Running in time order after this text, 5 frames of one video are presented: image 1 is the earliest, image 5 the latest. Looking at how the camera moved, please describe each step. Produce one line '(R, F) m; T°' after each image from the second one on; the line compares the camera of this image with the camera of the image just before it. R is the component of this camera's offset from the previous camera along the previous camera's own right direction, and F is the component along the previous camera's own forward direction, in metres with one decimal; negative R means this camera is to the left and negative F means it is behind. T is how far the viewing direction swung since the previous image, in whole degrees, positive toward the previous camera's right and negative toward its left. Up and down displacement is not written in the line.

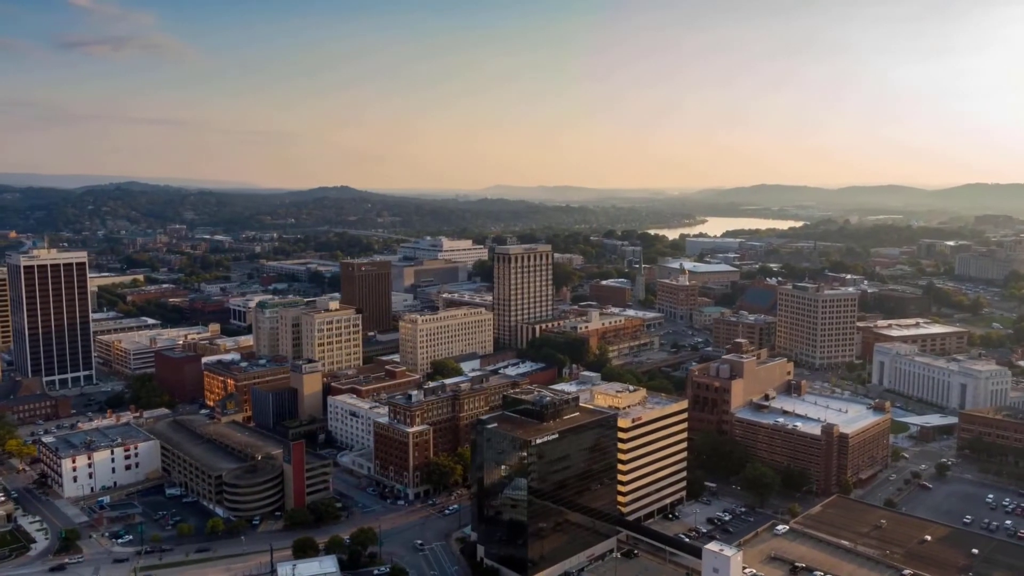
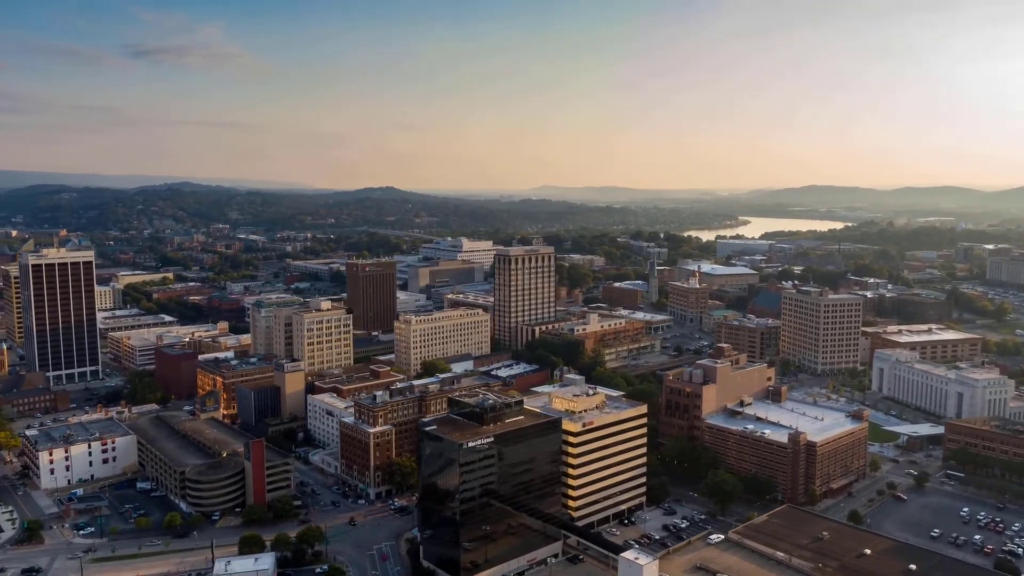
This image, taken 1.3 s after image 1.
(+4.7, +0.3) m; -3°
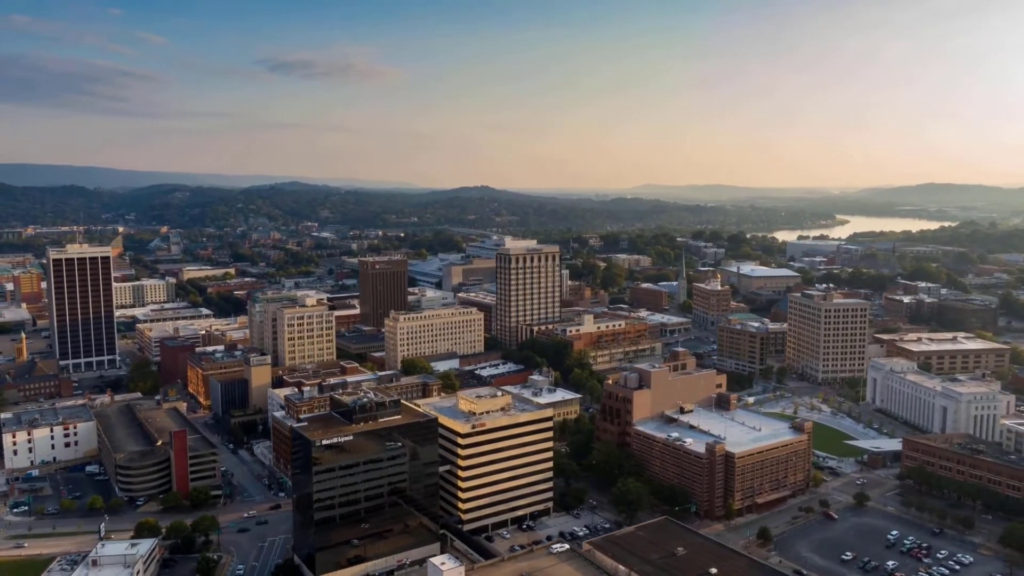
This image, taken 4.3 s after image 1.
(+10.1, +1.0) m; -7°
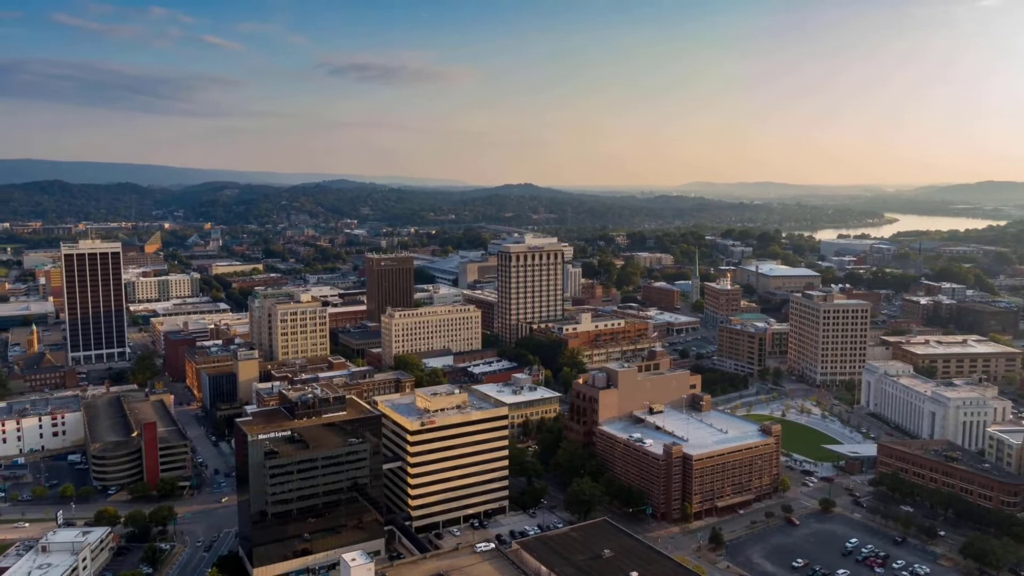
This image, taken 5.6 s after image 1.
(+4.7, +0.3) m; -3°
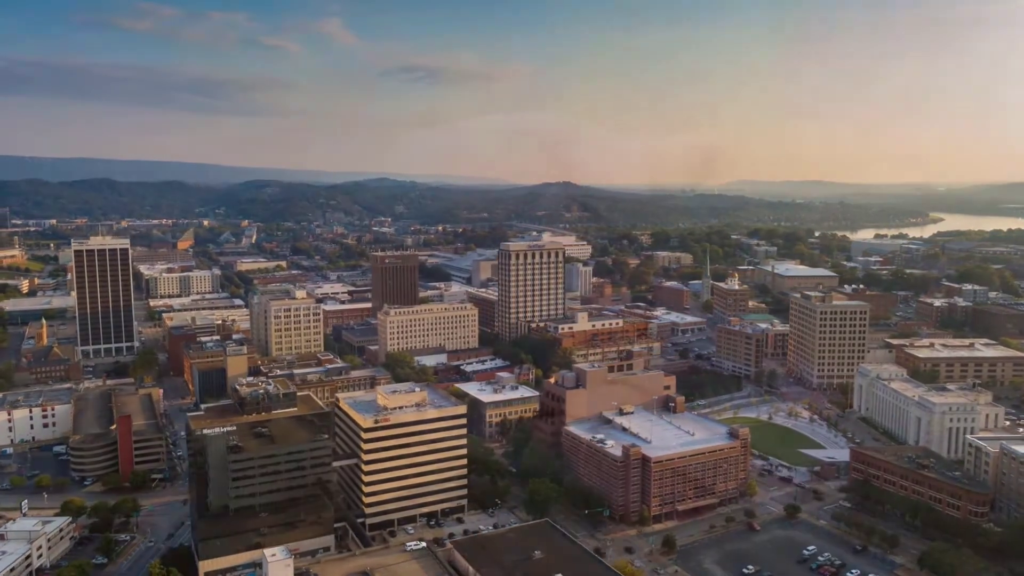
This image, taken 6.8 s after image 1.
(+4.2, +0.3) m; -3°
